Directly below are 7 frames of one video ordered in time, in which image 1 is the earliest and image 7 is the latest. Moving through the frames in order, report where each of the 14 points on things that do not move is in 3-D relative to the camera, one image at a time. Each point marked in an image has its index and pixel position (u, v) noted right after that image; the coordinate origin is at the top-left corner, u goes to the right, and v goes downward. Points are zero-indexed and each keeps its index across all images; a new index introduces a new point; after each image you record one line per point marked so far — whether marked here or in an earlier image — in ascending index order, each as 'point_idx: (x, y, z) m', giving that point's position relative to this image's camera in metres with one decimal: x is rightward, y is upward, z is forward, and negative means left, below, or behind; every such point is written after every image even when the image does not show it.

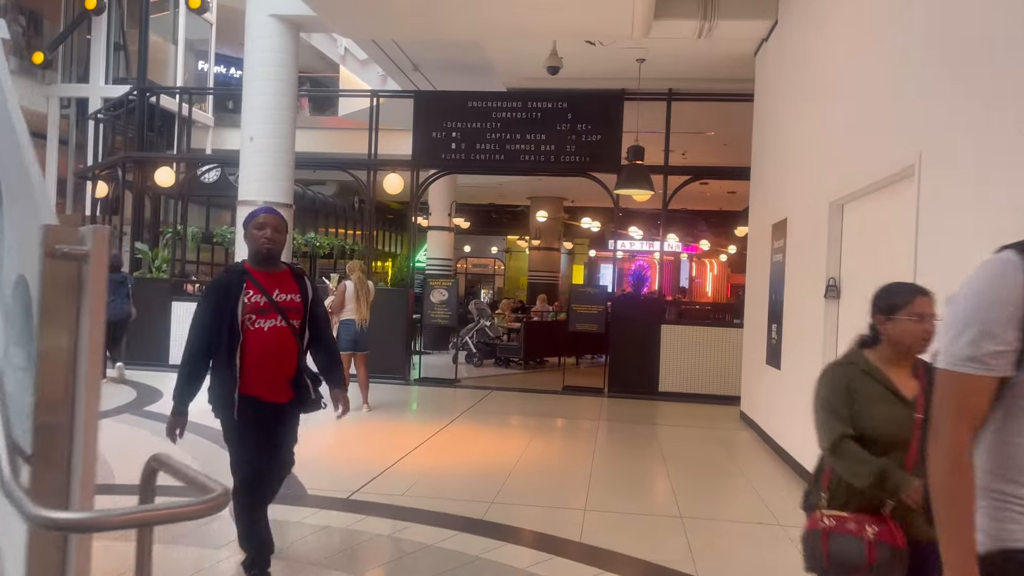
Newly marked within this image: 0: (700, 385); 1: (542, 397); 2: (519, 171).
0: (+2.2, -1.1, +9.8) m
1: (+0.3, -1.2, +9.4) m
2: (+0.1, +1.4, +10.3) m
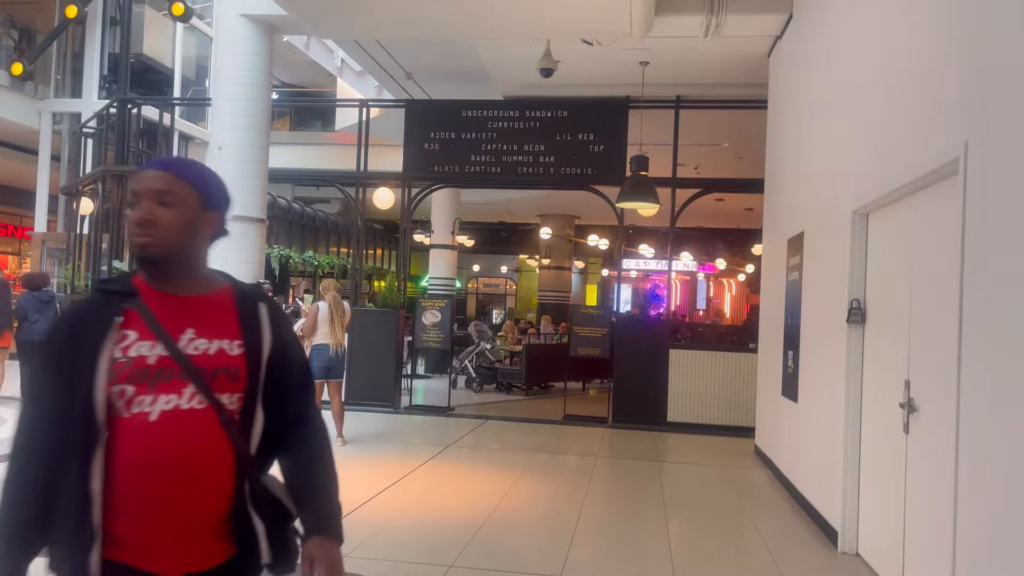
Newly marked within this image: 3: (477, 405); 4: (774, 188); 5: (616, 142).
0: (+2.2, -1.4, +9.1) m
1: (+0.3, -1.4, +8.7) m
2: (+0.1, +1.2, +9.6) m
3: (-0.5, -1.5, +10.6) m
4: (+2.4, +0.9, +7.7) m
5: (+1.1, +1.6, +9.3) m
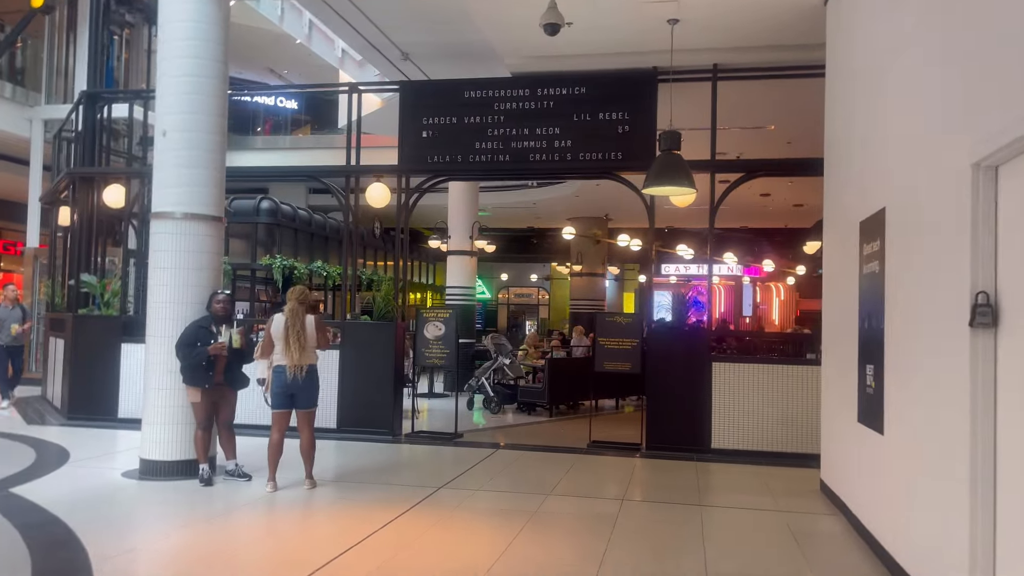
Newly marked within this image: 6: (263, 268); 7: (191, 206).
0: (+2.3, -1.4, +7.6) m
1: (+0.4, -1.5, +7.3) m
2: (+0.2, +1.1, +8.3) m
3: (-0.3, -1.6, +9.2) m
4: (+2.4, +0.9, +6.2) m
5: (+1.2, +1.6, +8.0) m
6: (-3.9, +0.3, +13.1) m
7: (-2.4, +0.6, +6.2) m
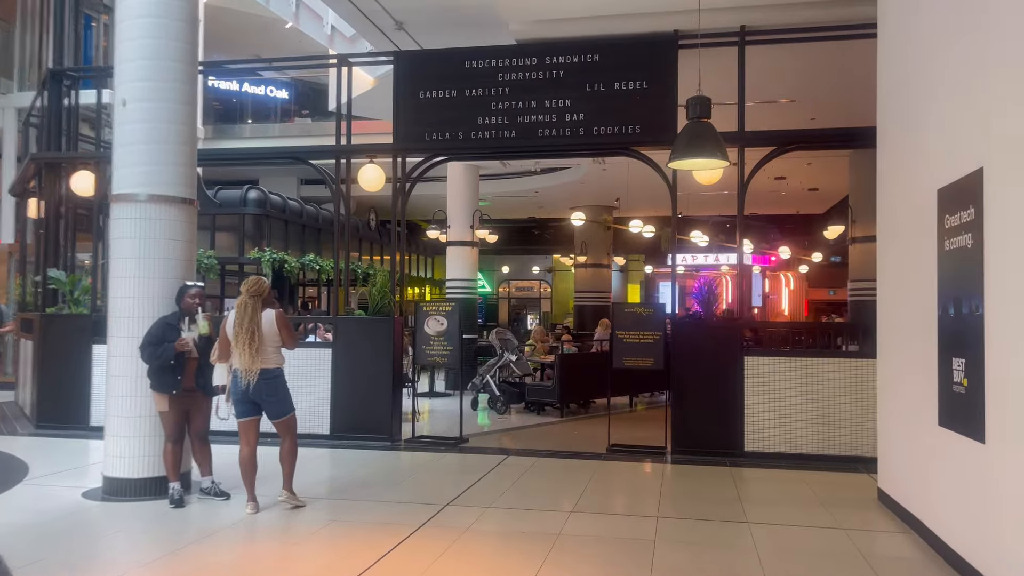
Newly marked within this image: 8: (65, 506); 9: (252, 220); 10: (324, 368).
0: (+2.4, -1.3, +6.9) m
1: (+0.5, -1.4, +6.6) m
2: (+0.2, +1.2, +7.6) m
3: (-0.2, -1.5, +8.5) m
4: (+2.5, +1.0, +5.5) m
5: (+1.3, +1.7, +7.2) m
6: (-3.8, +0.4, +12.4) m
7: (-2.3, +0.6, +5.4) m
8: (-2.8, -1.4, +5.3) m
9: (-4.0, +1.0, +12.8) m
10: (-1.7, -0.7, +7.8) m
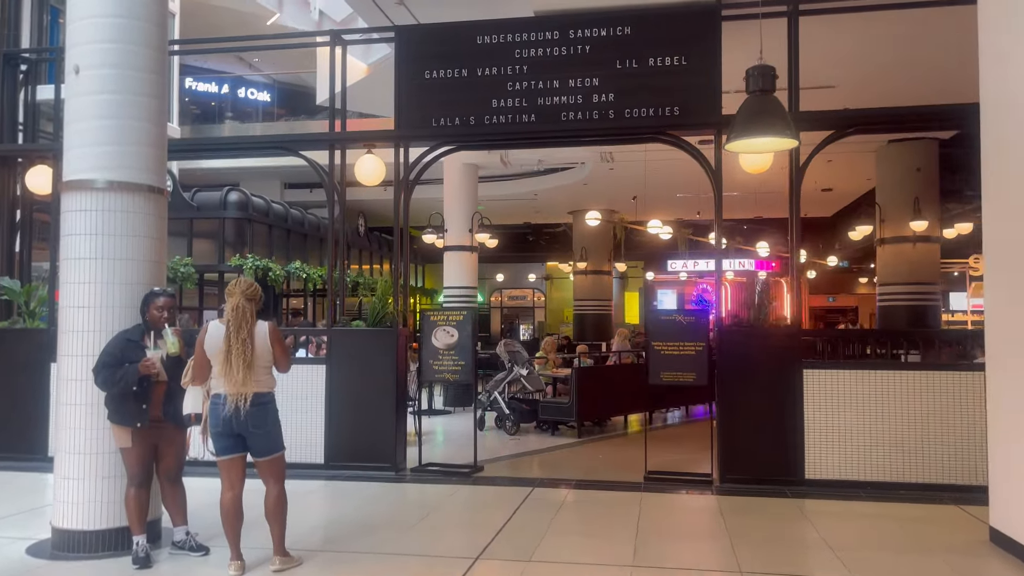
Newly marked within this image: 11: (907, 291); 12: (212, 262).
0: (+2.6, -1.3, +6.0) m
1: (+0.7, -1.4, +5.7) m
2: (+0.4, +1.2, +6.6) m
3: (0.0, -1.5, +7.5) m
4: (+2.7, +1.0, +4.6) m
5: (+1.4, +1.7, +6.3) m
6: (-3.8, +0.3, +11.4) m
7: (-2.1, +0.6, +4.4) m
8: (-2.6, -1.4, +4.3) m
9: (-3.9, +0.9, +11.8) m
10: (-1.6, -0.8, +6.8) m
11: (+5.2, 0.0, +11.0) m
12: (-4.2, +0.4, +11.8) m
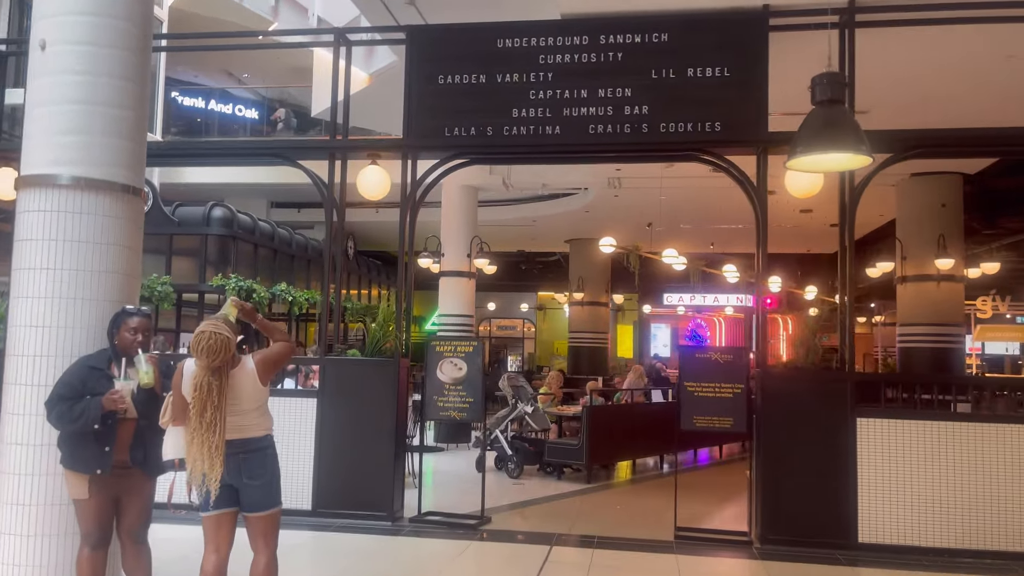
0: (+2.7, -1.5, +5.3) m
1: (+0.8, -1.6, +4.9) m
2: (+0.5, +0.9, +6.0) m
3: (+0.1, -1.8, +6.8) m
4: (+2.9, +0.8, +4.0) m
5: (+1.6, +1.4, +5.7) m
6: (-3.8, 0.0, +10.6) m
7: (-1.9, +0.5, +3.7) m
8: (-2.5, -1.5, +3.5) m
9: (-3.9, +0.6, +11.1) m
10: (-1.5, -1.0, +6.1) m
11: (+5.2, -0.5, +10.4) m
12: (-4.2, +0.1, +11.0) m
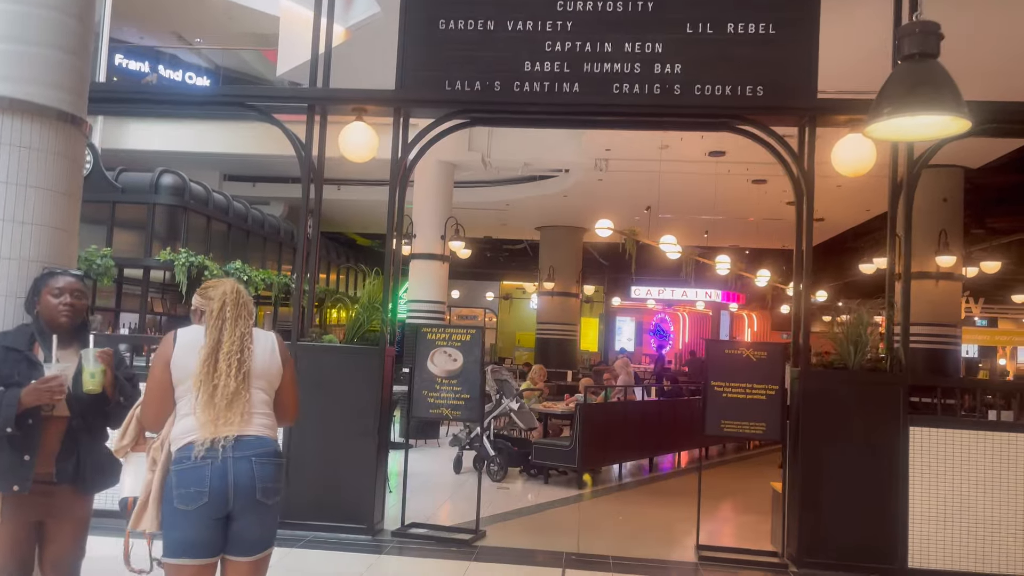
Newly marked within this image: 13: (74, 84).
0: (+2.7, -1.5, +4.7) m
1: (+0.8, -1.5, +4.2) m
2: (+0.6, +1.1, +5.3) m
3: (0.0, -1.7, +6.0) m
4: (+3.0, +0.9, +3.4) m
5: (+1.7, +1.5, +5.0) m
6: (-4.0, +0.3, +9.6) m
7: (-1.7, +0.7, +2.8) m
8: (-2.3, -1.3, +2.6) m
9: (-4.2, +0.9, +10.1) m
10: (-1.5, -0.8, +5.2) m
11: (+4.9, -0.5, +10.0) m
12: (-4.5, +0.4, +10.0) m
13: (-1.6, +0.7, +3.0) m
